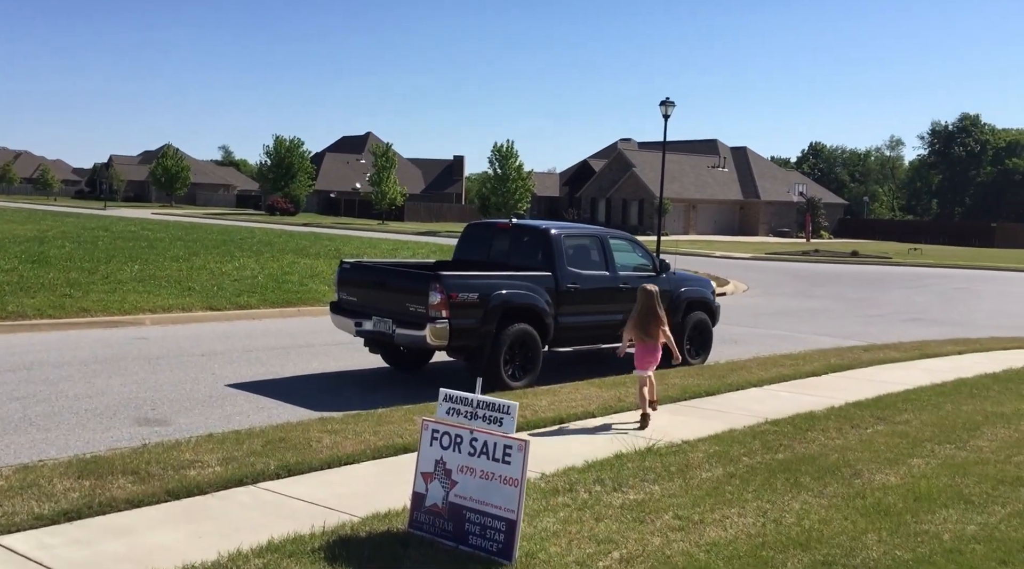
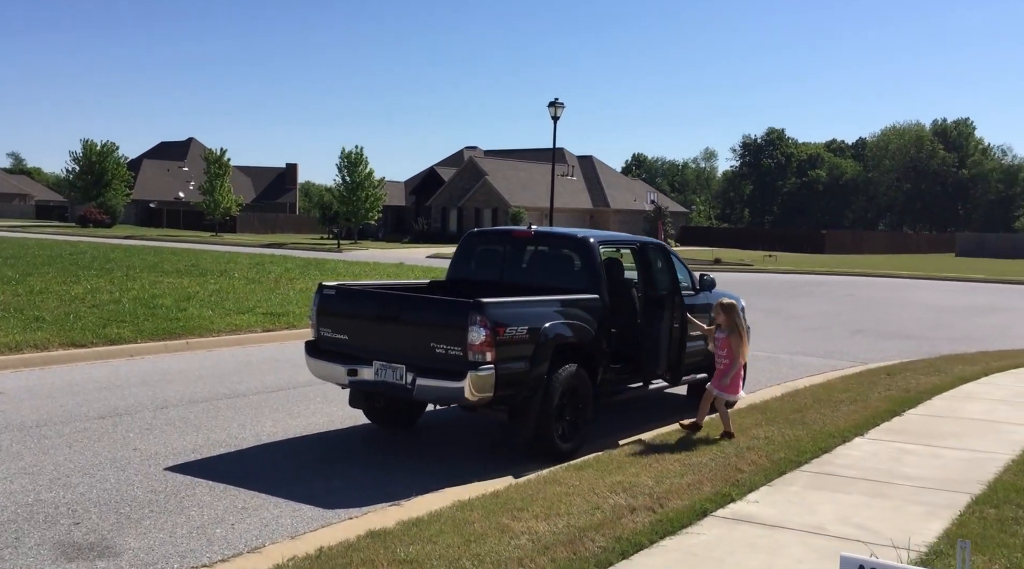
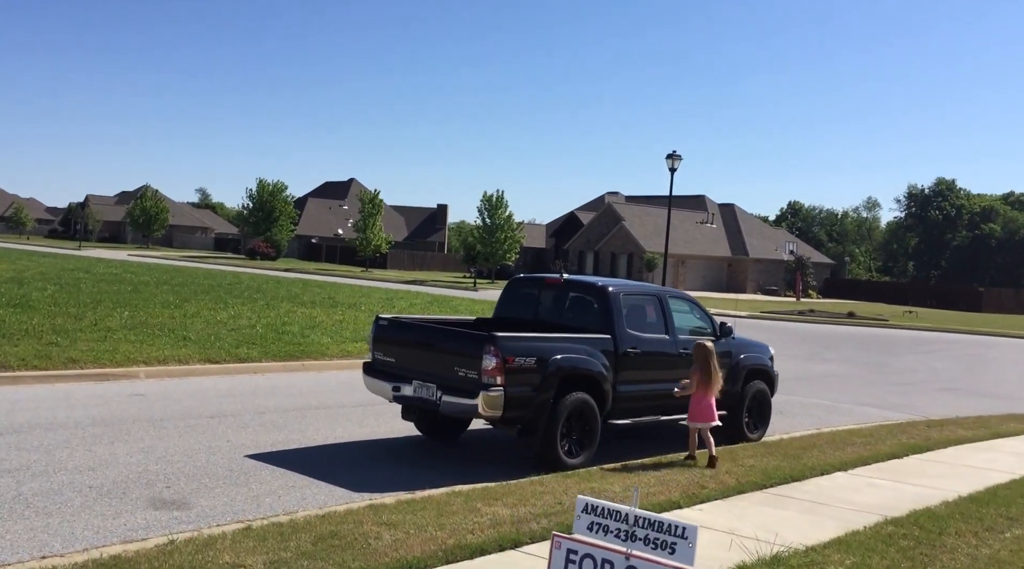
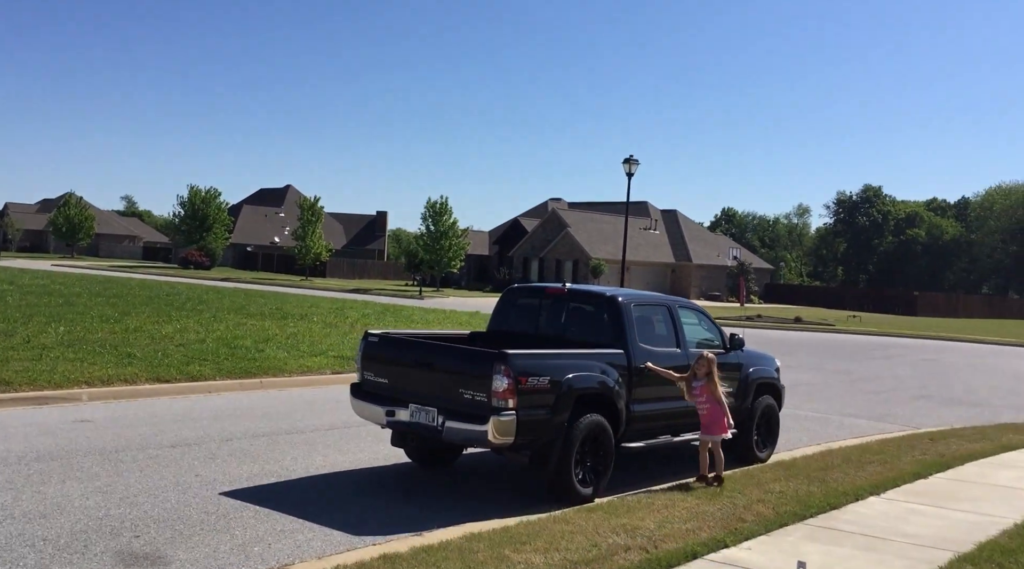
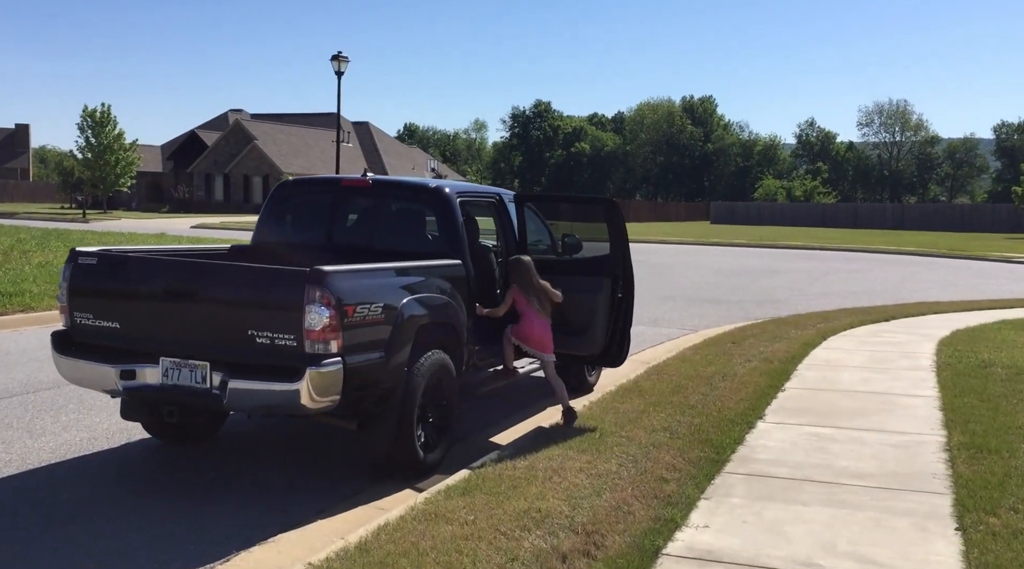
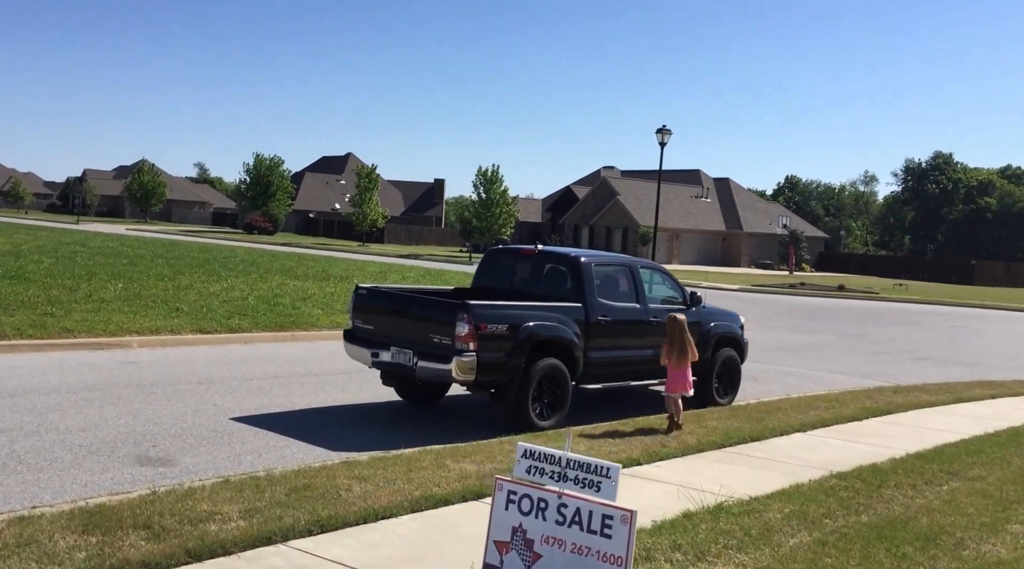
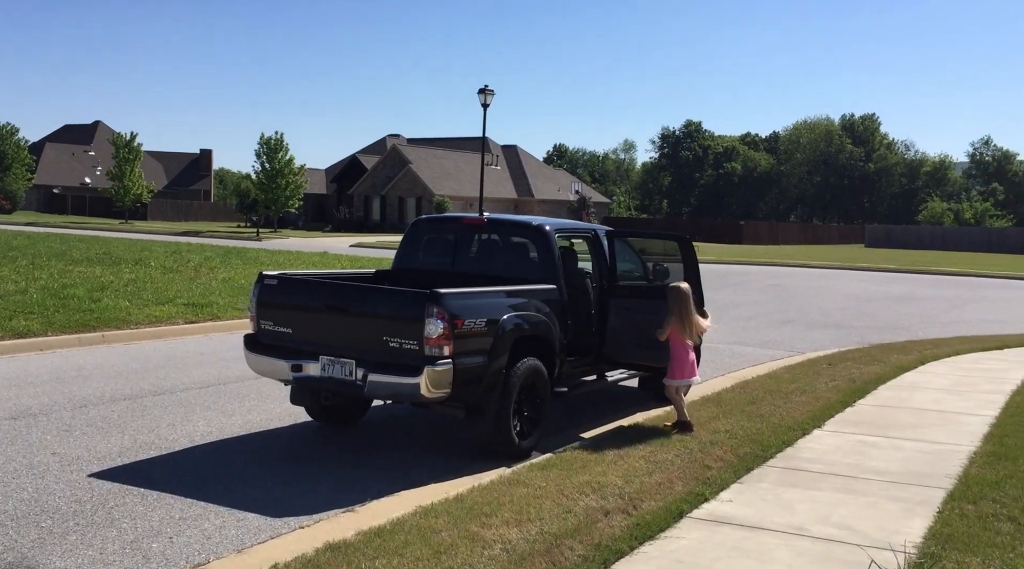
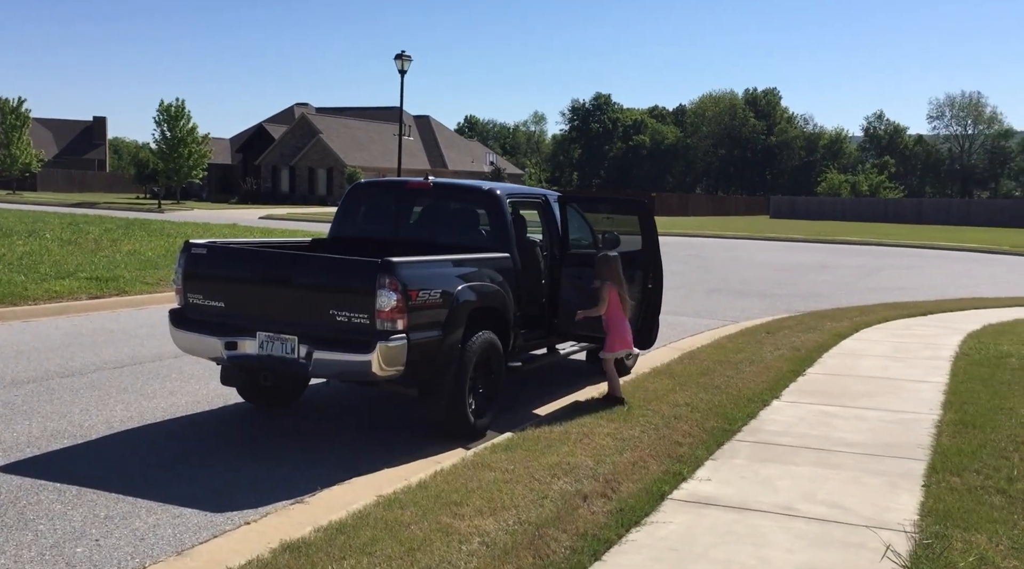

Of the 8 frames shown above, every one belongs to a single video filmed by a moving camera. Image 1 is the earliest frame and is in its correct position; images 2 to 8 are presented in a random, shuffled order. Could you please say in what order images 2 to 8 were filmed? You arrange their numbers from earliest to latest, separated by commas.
6, 3, 4, 2, 7, 8, 5
